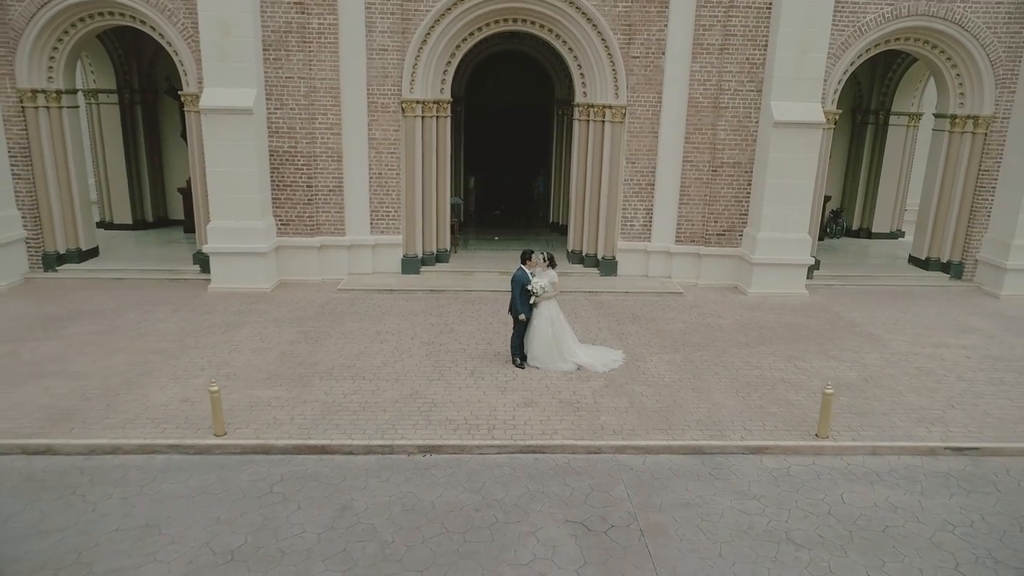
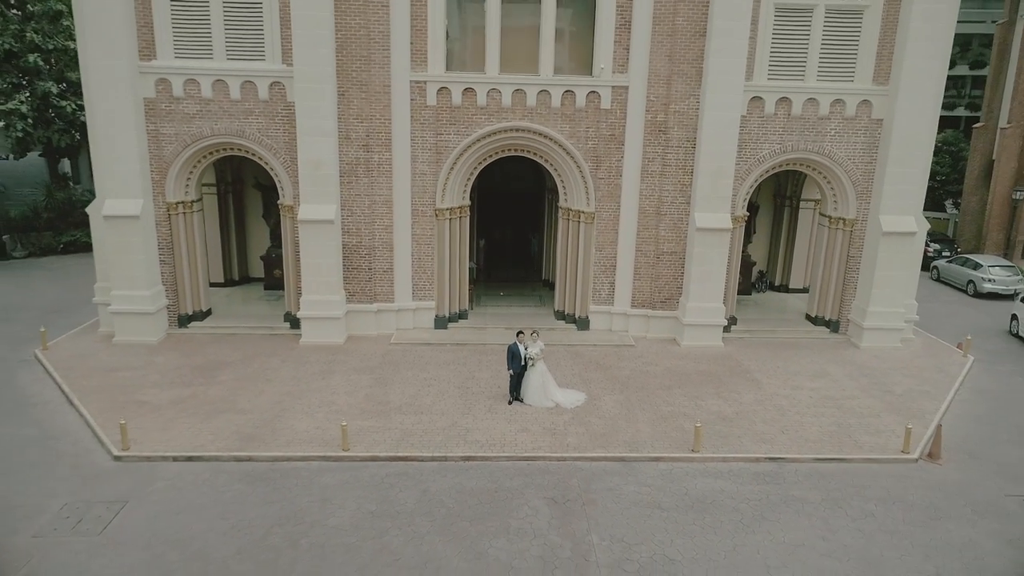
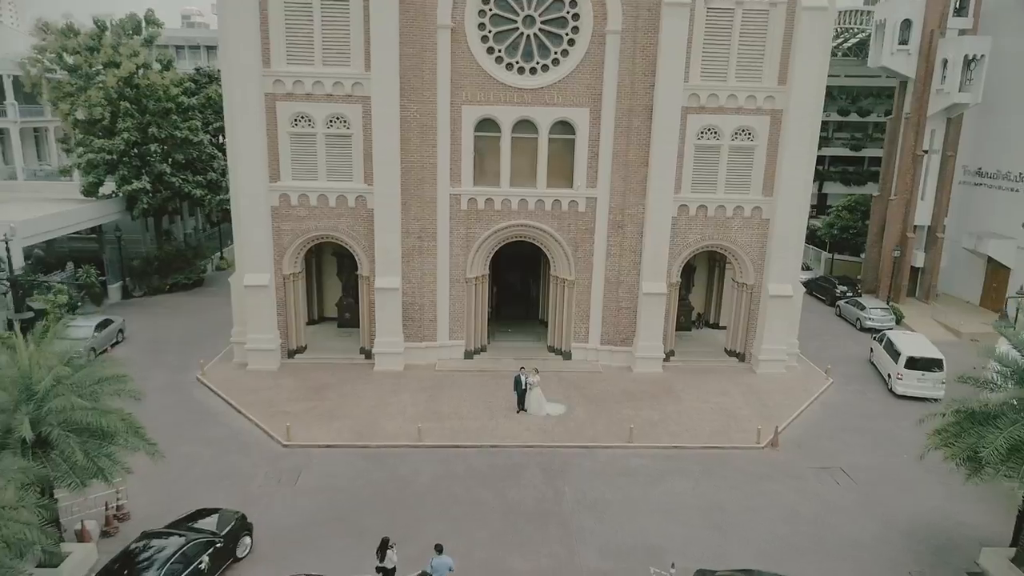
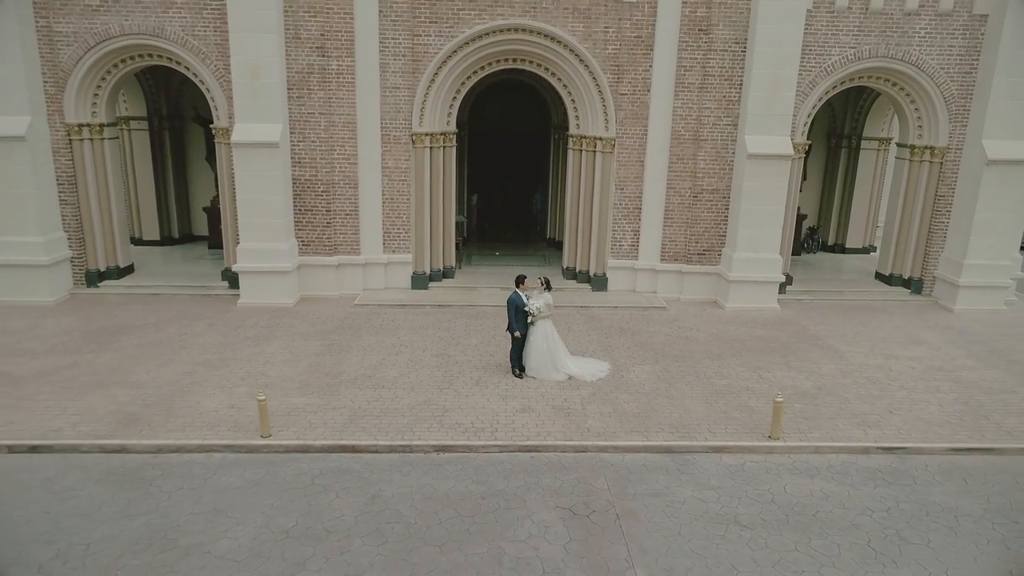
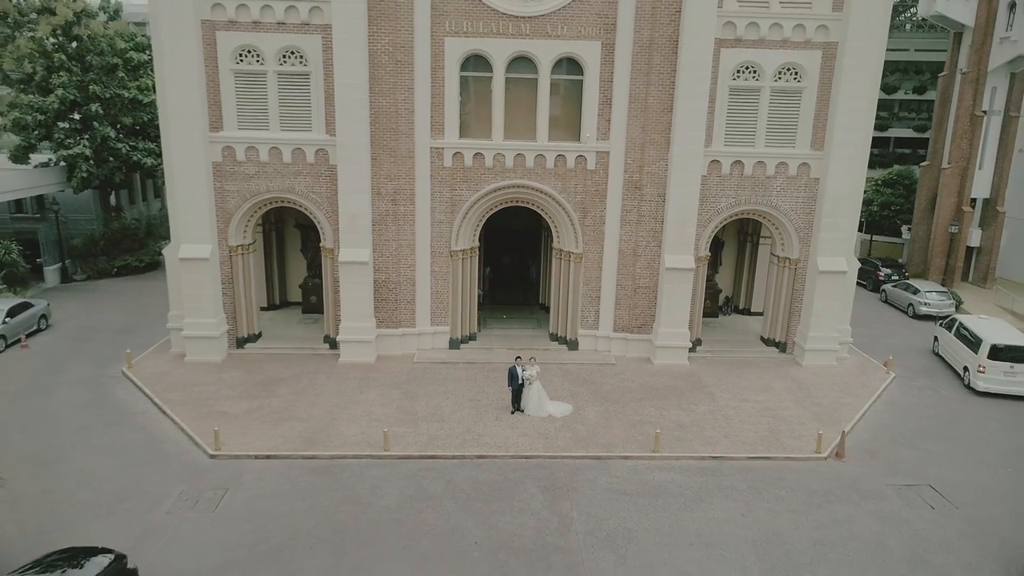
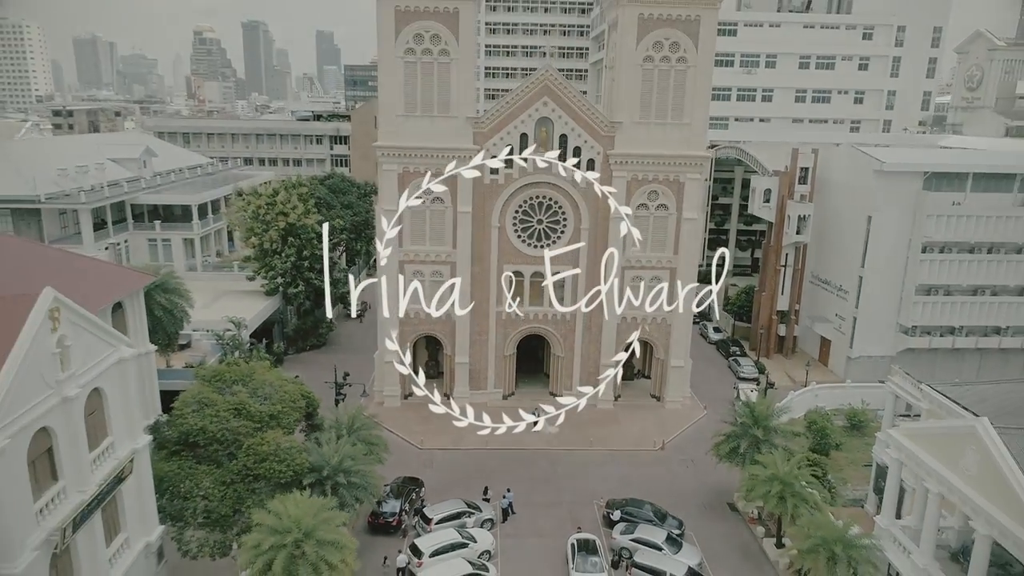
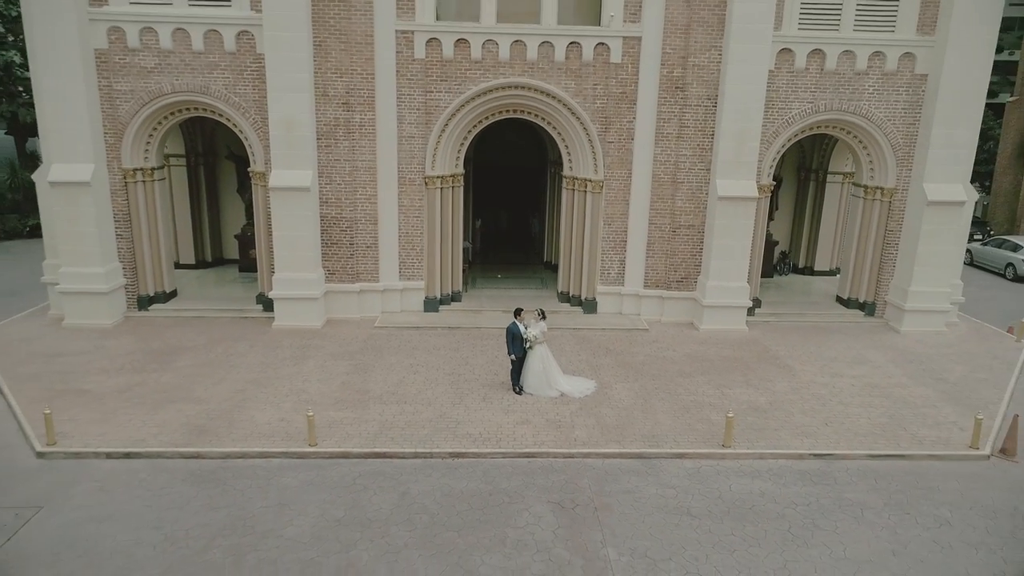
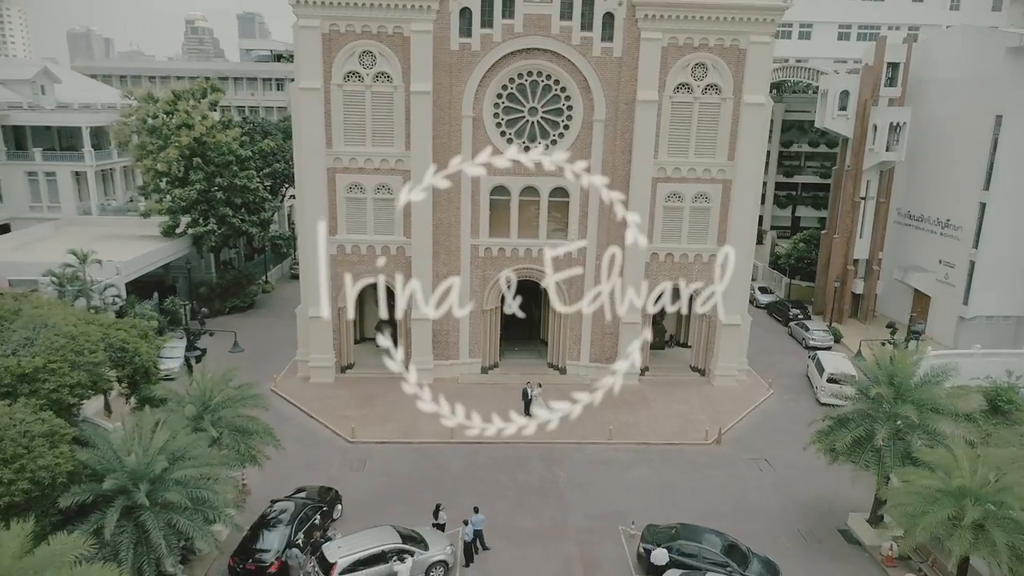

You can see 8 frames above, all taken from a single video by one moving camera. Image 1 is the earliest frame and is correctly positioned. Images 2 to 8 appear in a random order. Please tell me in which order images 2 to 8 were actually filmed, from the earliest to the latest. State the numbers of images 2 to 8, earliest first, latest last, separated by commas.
4, 7, 2, 5, 3, 8, 6
